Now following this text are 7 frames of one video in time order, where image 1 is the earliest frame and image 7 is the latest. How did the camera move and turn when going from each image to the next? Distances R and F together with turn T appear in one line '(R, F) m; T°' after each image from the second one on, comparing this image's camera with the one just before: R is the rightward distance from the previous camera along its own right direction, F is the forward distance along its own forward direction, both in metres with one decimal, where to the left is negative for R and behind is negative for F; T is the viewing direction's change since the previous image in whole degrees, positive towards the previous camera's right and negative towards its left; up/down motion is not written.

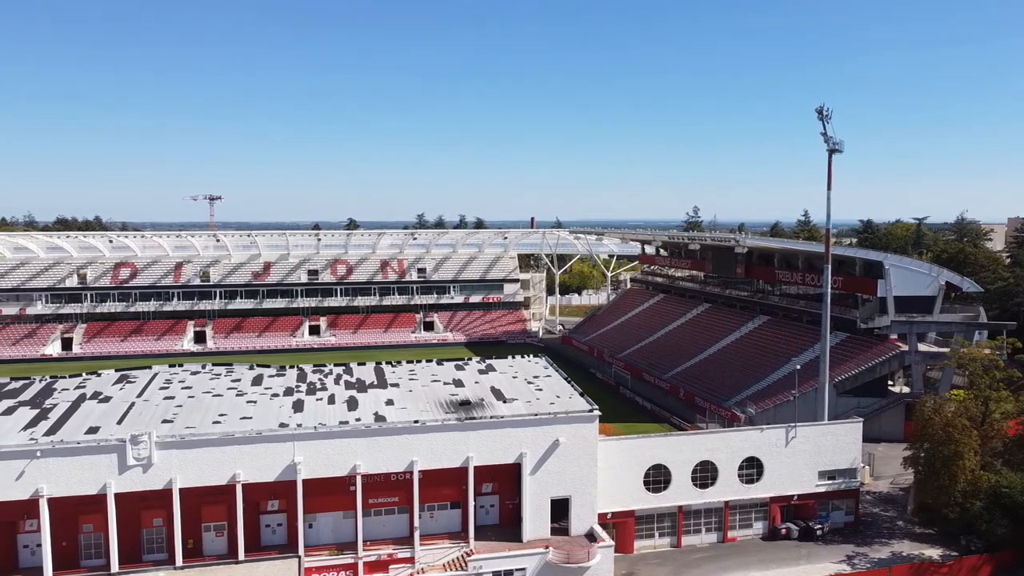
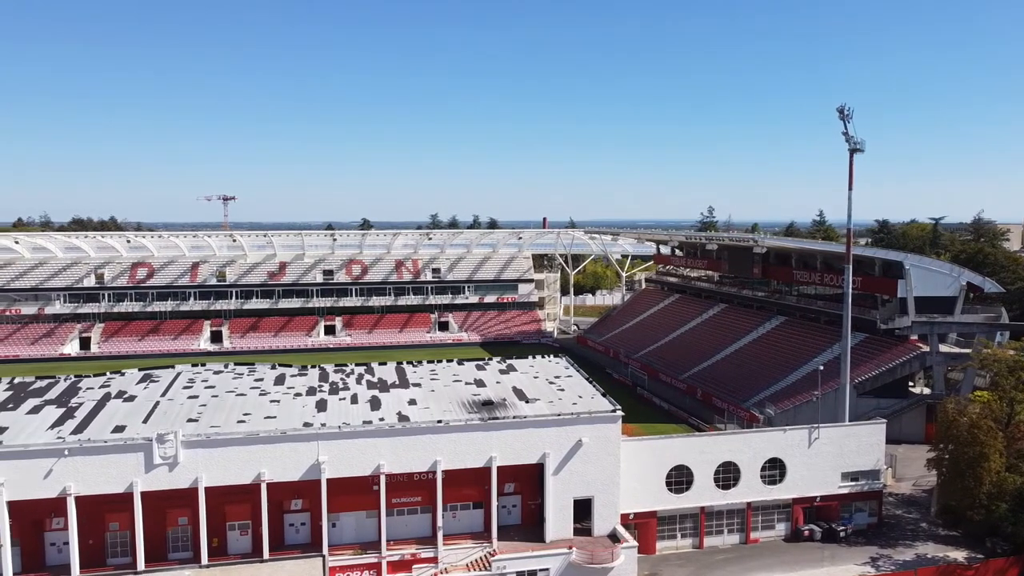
(-0.3, 0.0) m; -1°
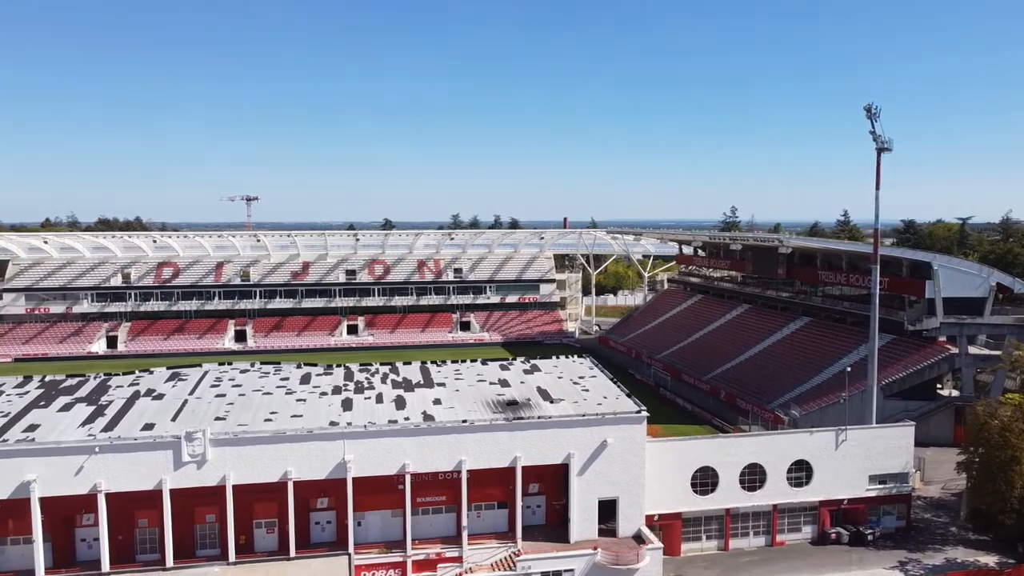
(-0.1, 0.0) m; -1°
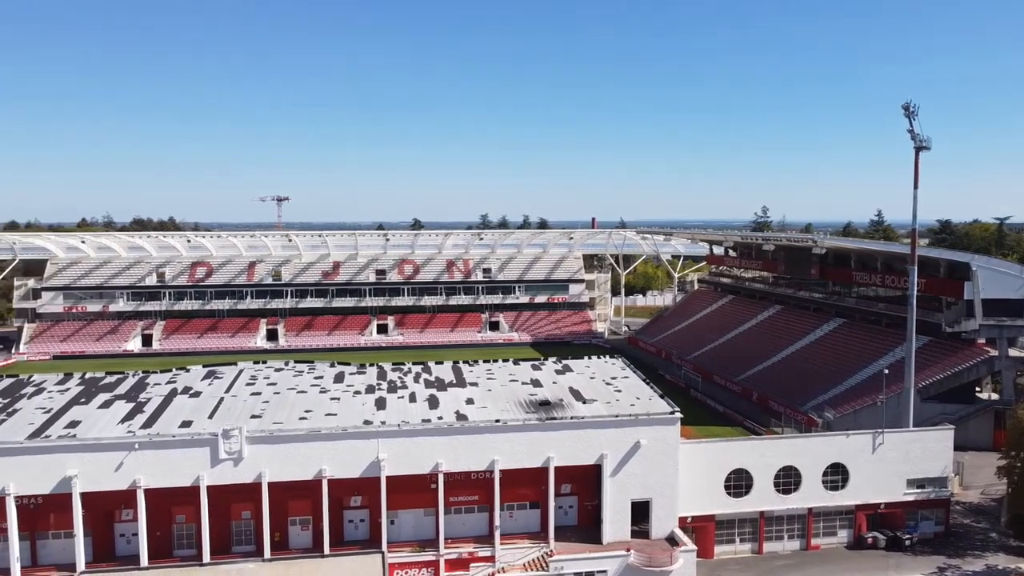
(-0.2, 0.0) m; -2°
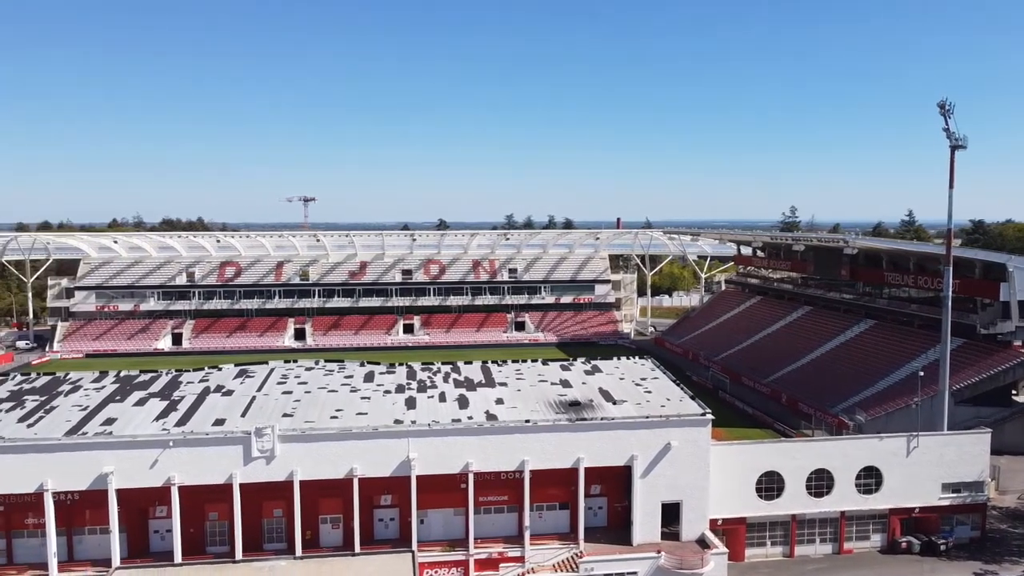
(-0.2, 0.0) m; -2°
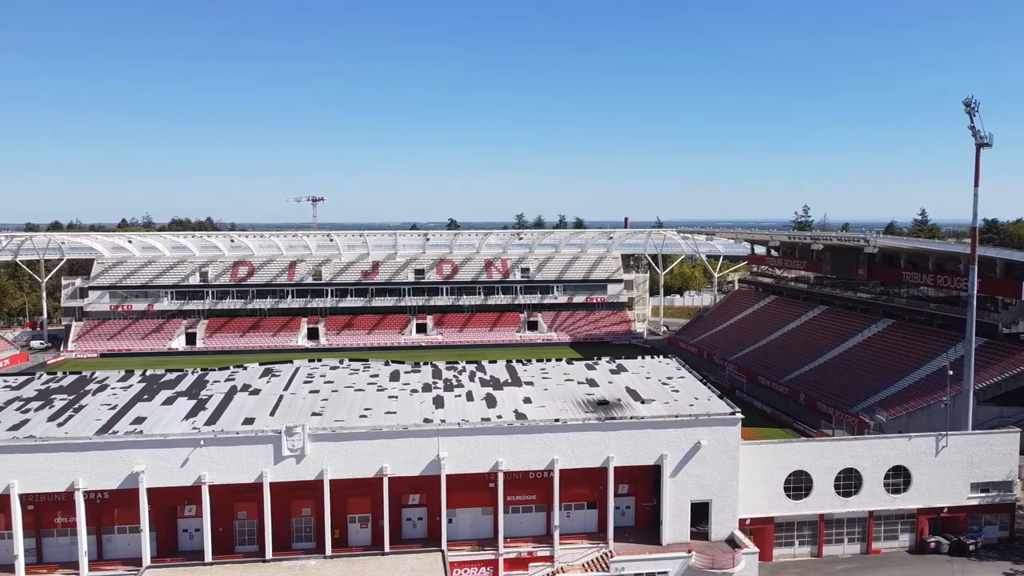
(-0.6, +0.1) m; 0°
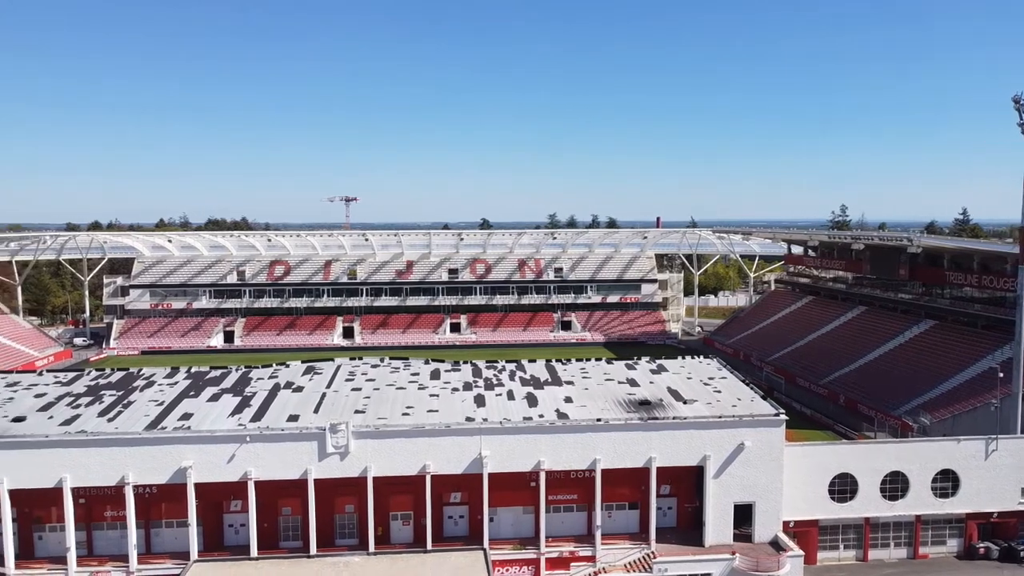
(-0.3, 0.0) m; -2°
